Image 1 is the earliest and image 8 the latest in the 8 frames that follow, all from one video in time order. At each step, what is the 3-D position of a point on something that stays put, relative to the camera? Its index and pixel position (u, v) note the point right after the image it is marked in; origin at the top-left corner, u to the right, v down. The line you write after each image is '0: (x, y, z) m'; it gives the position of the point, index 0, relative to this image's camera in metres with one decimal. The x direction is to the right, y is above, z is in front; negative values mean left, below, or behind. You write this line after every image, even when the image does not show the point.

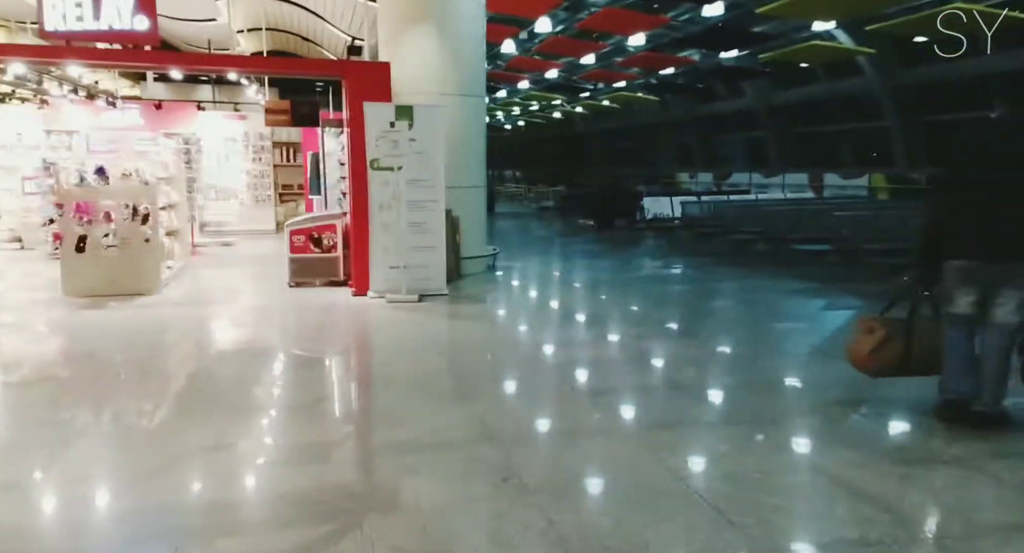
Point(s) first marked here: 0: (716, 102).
0: (+5.1, +4.4, +20.0) m
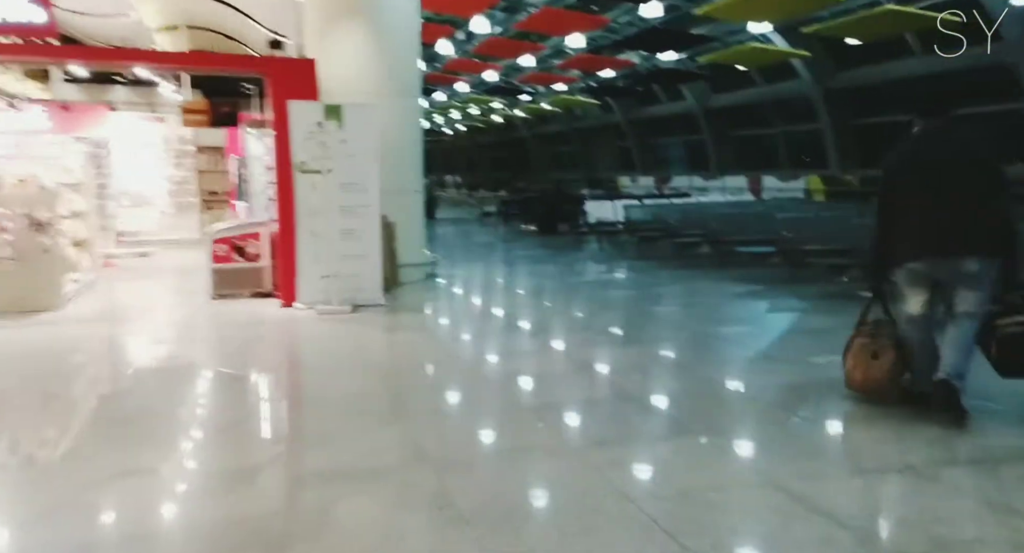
0: (+3.6, +4.3, +19.9) m
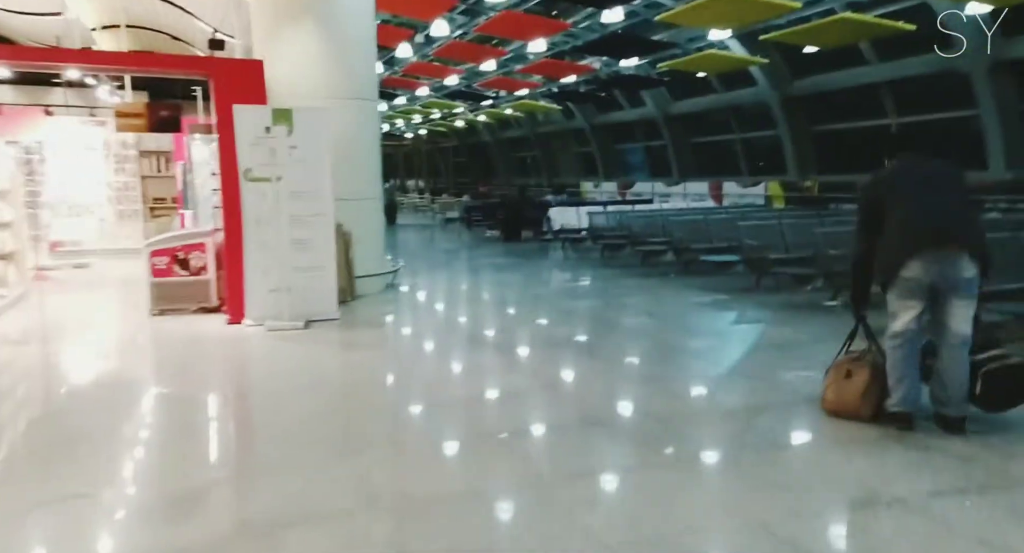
0: (+2.6, +4.1, +19.7) m
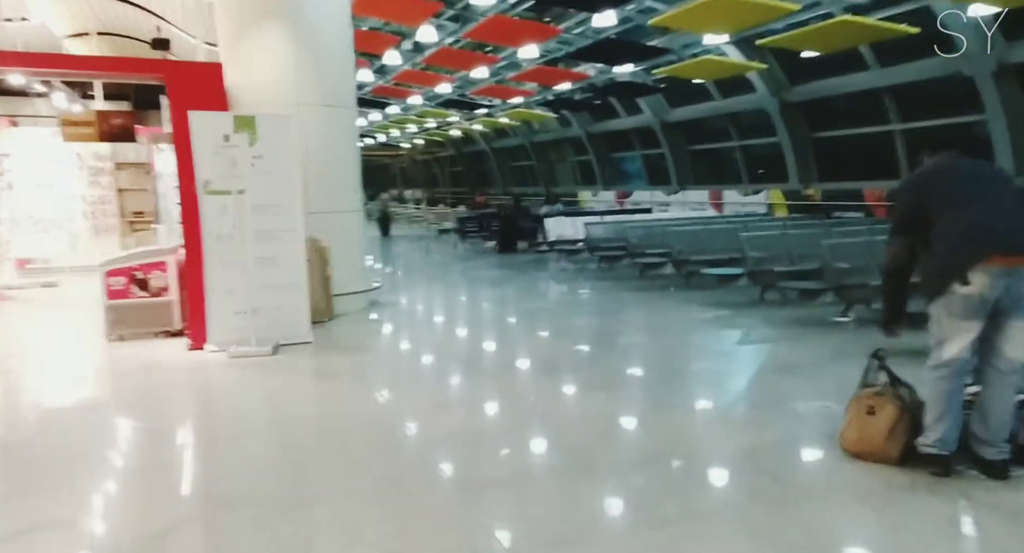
0: (+2.5, +3.8, +19.2) m
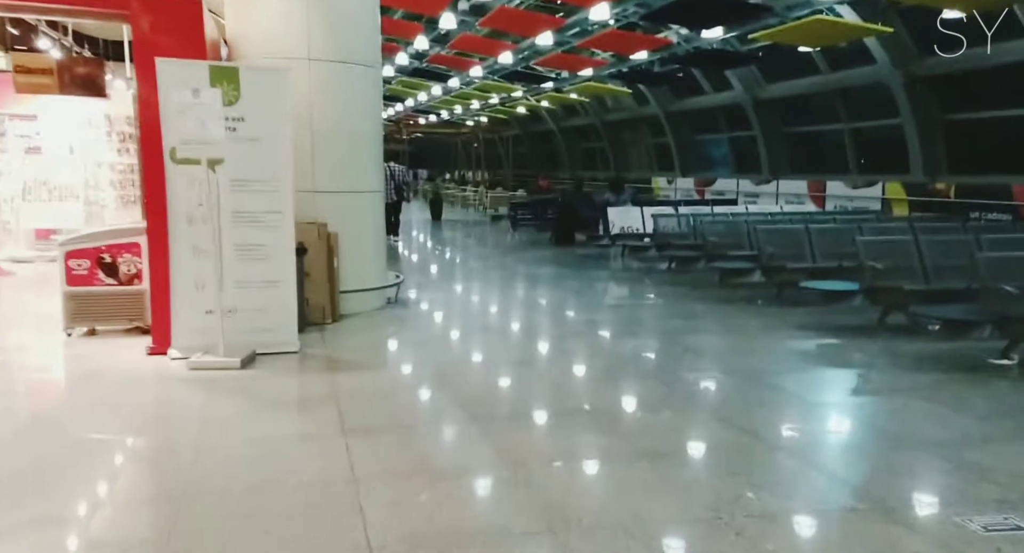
0: (+4.0, +3.9, +17.2) m
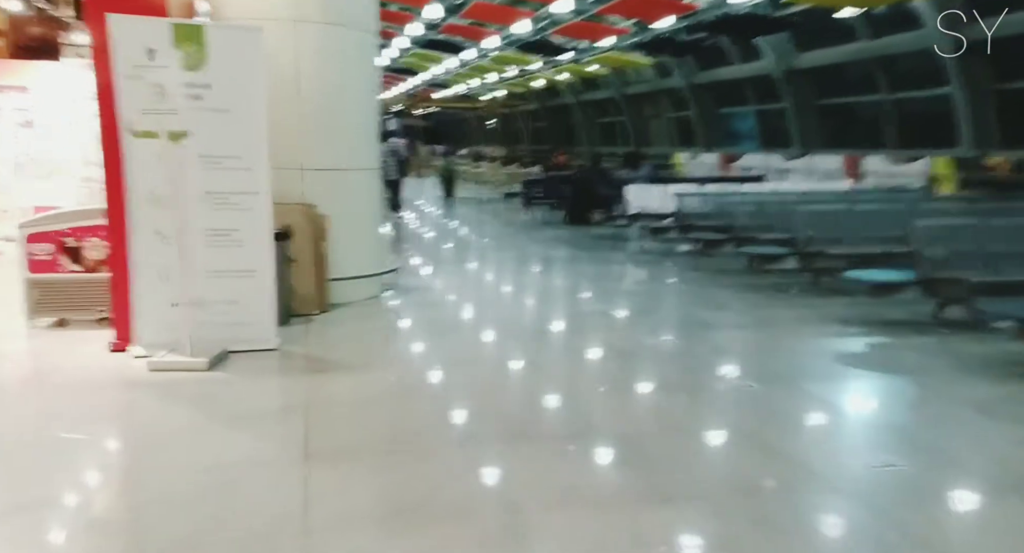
0: (+4.3, +4.3, +16.3) m
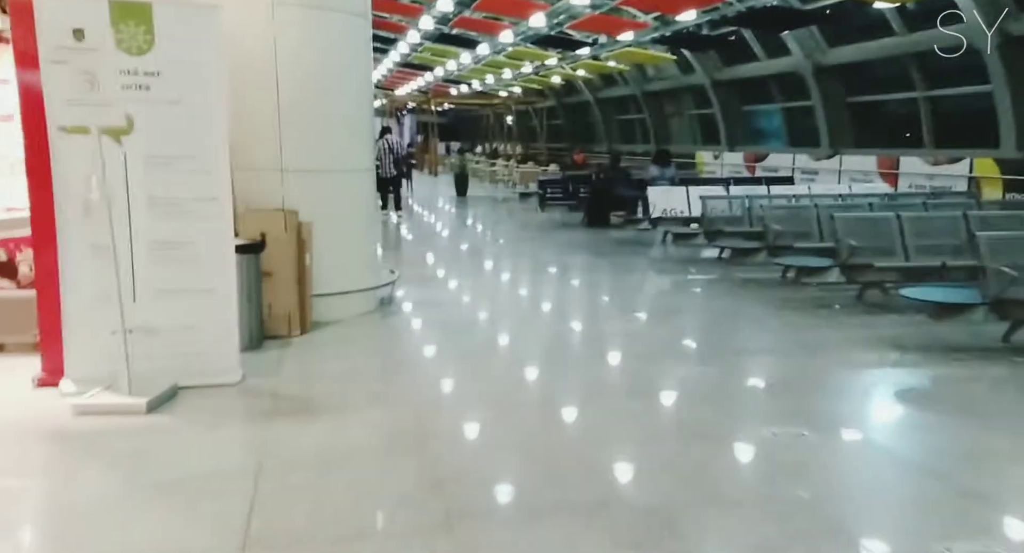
0: (+4.6, +4.2, +15.5) m
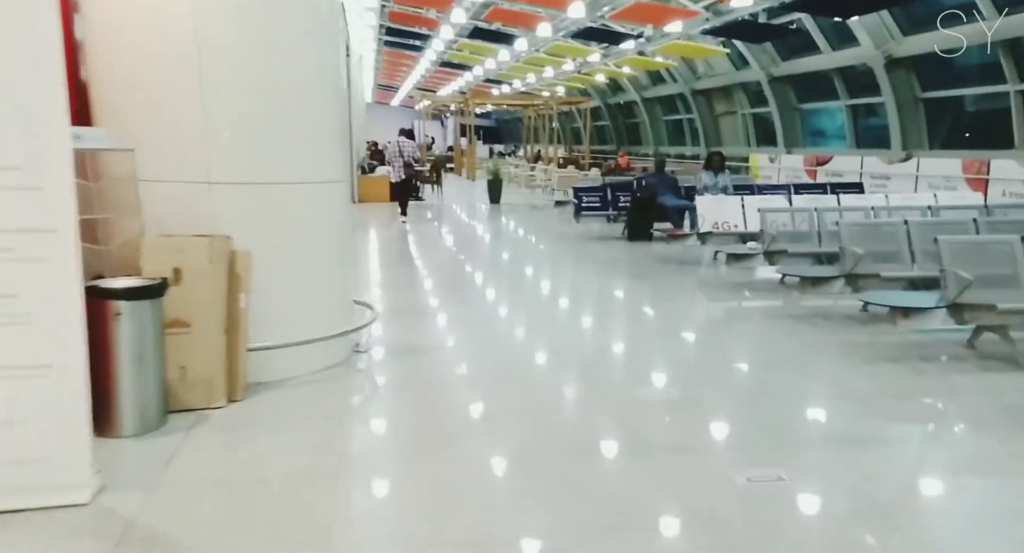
0: (+5.2, +3.9, +13.9) m
